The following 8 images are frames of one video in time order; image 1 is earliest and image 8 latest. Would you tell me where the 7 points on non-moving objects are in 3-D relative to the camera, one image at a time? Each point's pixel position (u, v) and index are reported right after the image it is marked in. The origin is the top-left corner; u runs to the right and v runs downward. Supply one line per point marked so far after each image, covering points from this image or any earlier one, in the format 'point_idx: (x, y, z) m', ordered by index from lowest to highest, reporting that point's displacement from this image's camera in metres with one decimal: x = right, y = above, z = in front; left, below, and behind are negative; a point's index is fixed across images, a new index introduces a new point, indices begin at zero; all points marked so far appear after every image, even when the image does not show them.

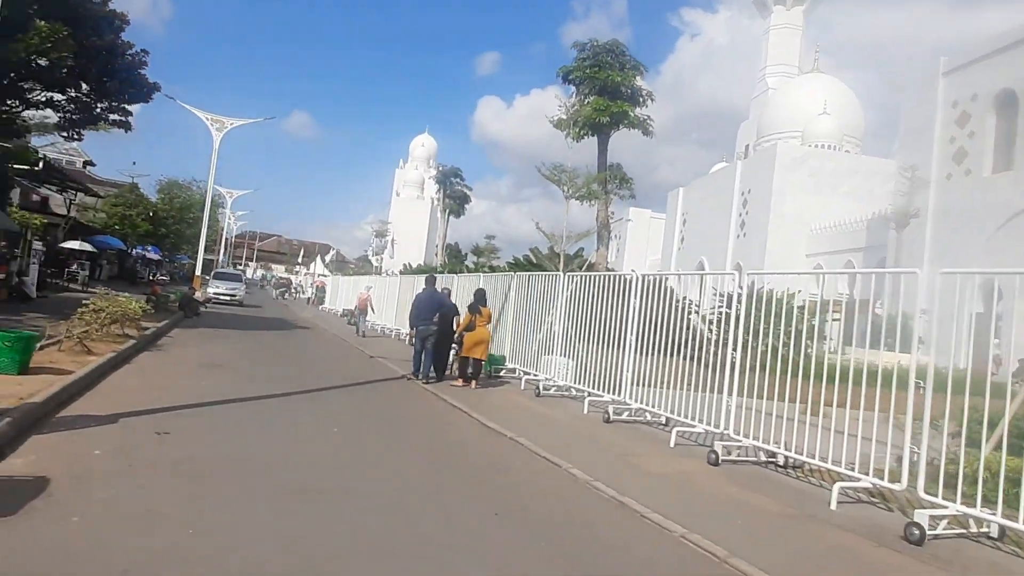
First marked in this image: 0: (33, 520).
0: (-3.2, -1.6, +4.5) m
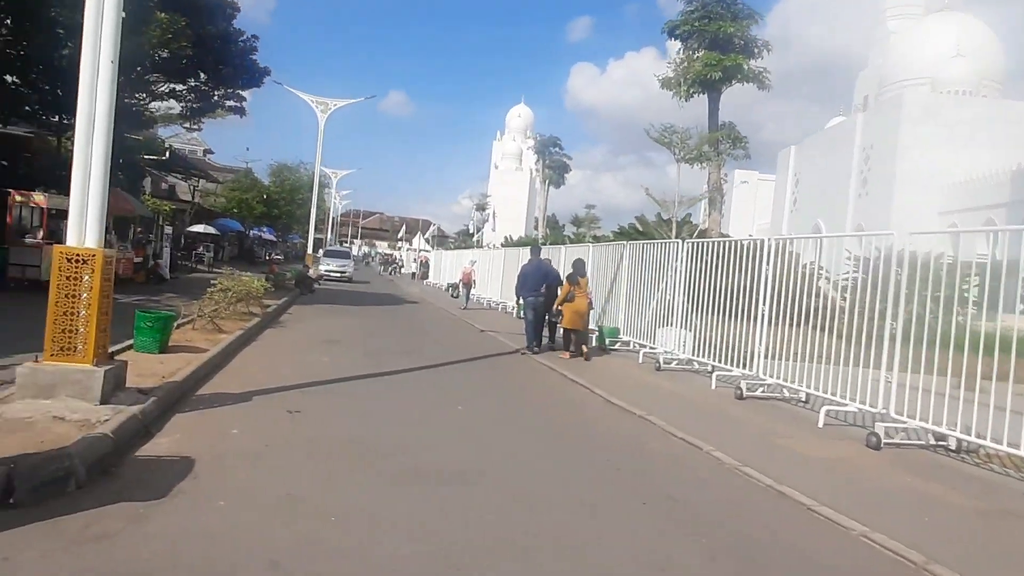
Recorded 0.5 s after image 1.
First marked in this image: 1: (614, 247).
0: (-2.2, -1.5, +4.5) m
1: (+2.8, +1.2, +18.5) m
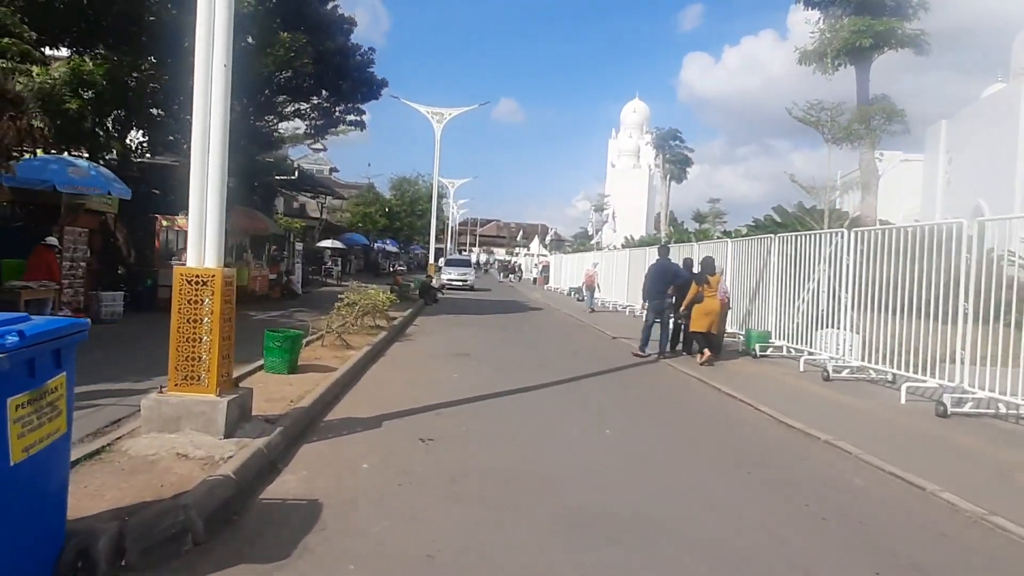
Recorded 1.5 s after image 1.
0: (-1.2, -1.6, +3.8) m
1: (+6.1, +1.2, +16.7) m
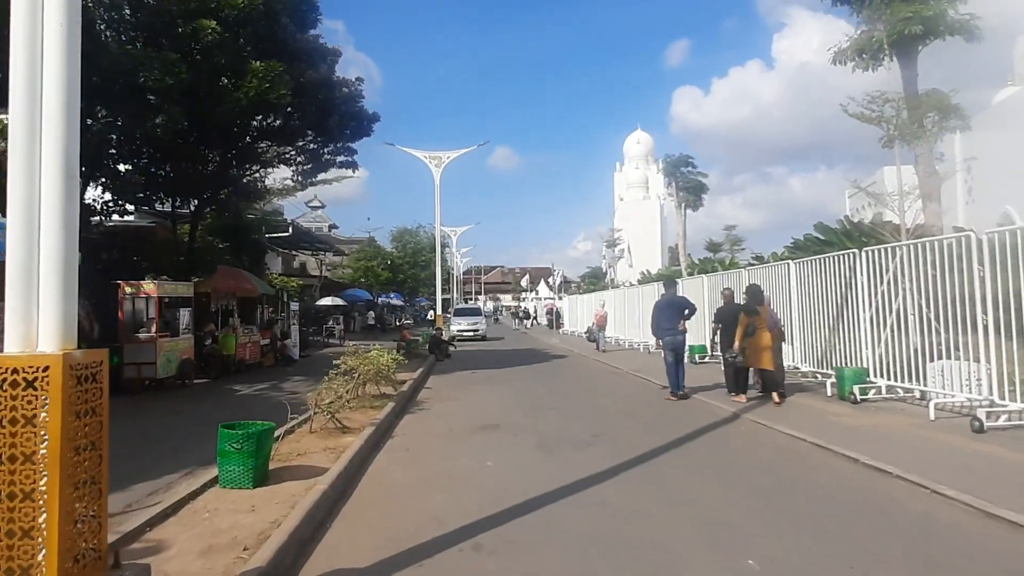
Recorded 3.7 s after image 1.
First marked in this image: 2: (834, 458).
0: (-0.6, -1.8, +1.1) m
1: (+6.6, +0.6, +14.1) m
2: (+3.7, -1.9, +7.6) m
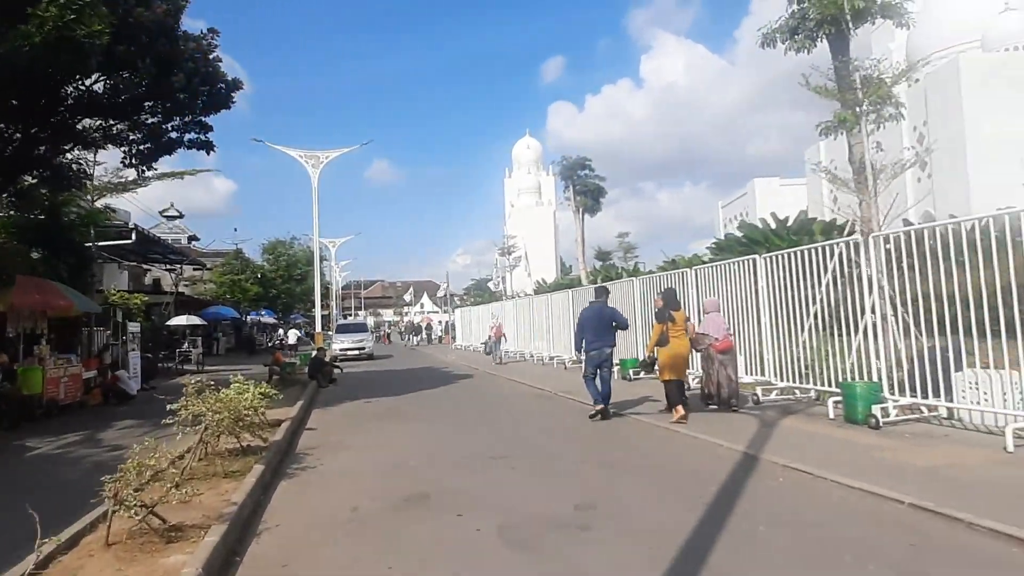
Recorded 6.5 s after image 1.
0: (+0.3, -1.6, -2.2) m
1: (+5.0, +0.6, +12.0) m
2: (+3.4, -1.8, +5.0) m
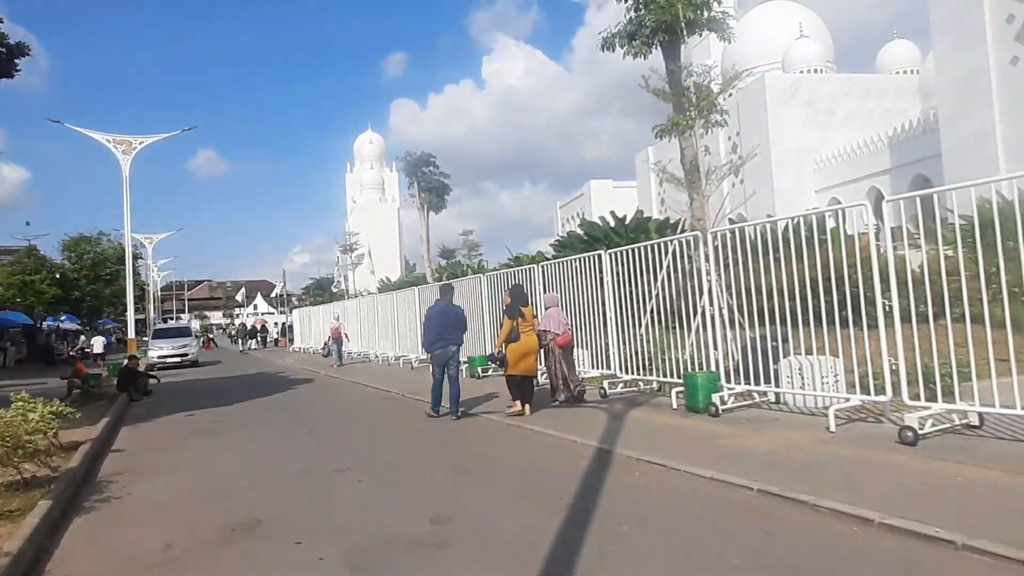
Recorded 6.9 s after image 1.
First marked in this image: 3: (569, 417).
0: (+1.0, -1.6, -2.5) m
1: (+2.3, +0.7, +12.3) m
2: (+2.3, -1.7, +5.2) m
3: (+0.9, -2.0, +10.3) m
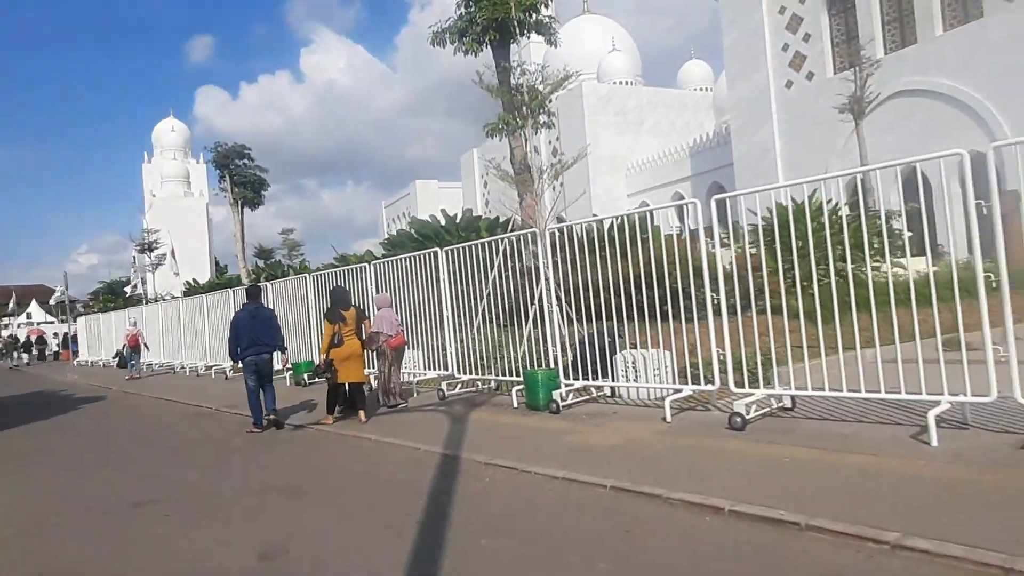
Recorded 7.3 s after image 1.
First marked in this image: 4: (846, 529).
0: (+1.8, -1.5, -2.6) m
1: (-0.7, +0.8, +12.1) m
2: (+1.2, -1.7, +5.2) m
3: (-1.5, -1.9, +9.8) m
4: (+2.1, -1.5, +4.2) m
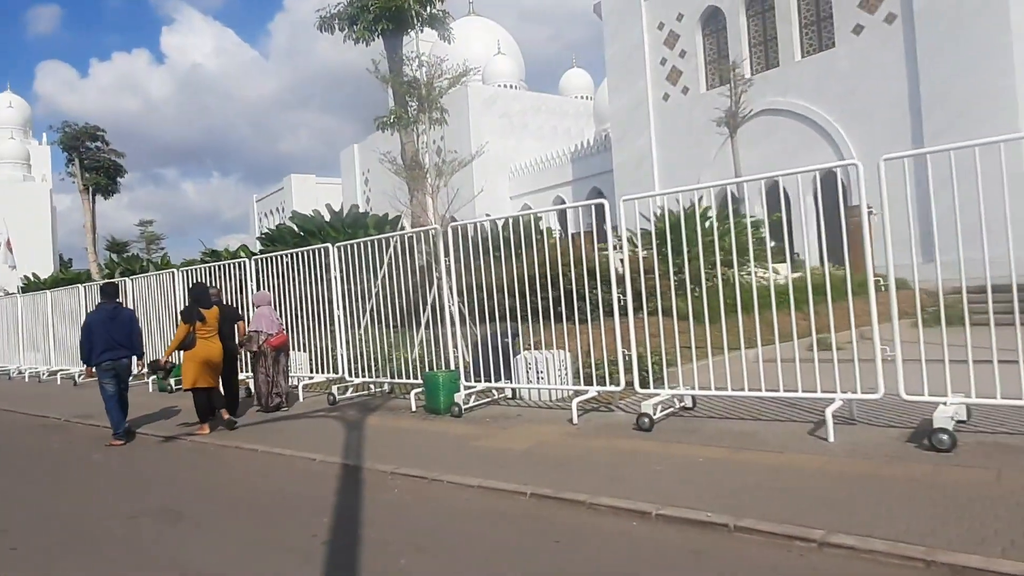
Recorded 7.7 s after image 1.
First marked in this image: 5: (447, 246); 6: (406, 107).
0: (+2.6, -1.6, -2.5) m
1: (-2.5, +0.8, +11.5) m
2: (+0.5, -1.7, +5.0) m
3: (-2.9, -1.9, +9.0) m
4: (+1.7, -1.5, +4.3) m
5: (-0.8, +0.7, +10.3) m
6: (-2.6, +4.6, +17.0) m
